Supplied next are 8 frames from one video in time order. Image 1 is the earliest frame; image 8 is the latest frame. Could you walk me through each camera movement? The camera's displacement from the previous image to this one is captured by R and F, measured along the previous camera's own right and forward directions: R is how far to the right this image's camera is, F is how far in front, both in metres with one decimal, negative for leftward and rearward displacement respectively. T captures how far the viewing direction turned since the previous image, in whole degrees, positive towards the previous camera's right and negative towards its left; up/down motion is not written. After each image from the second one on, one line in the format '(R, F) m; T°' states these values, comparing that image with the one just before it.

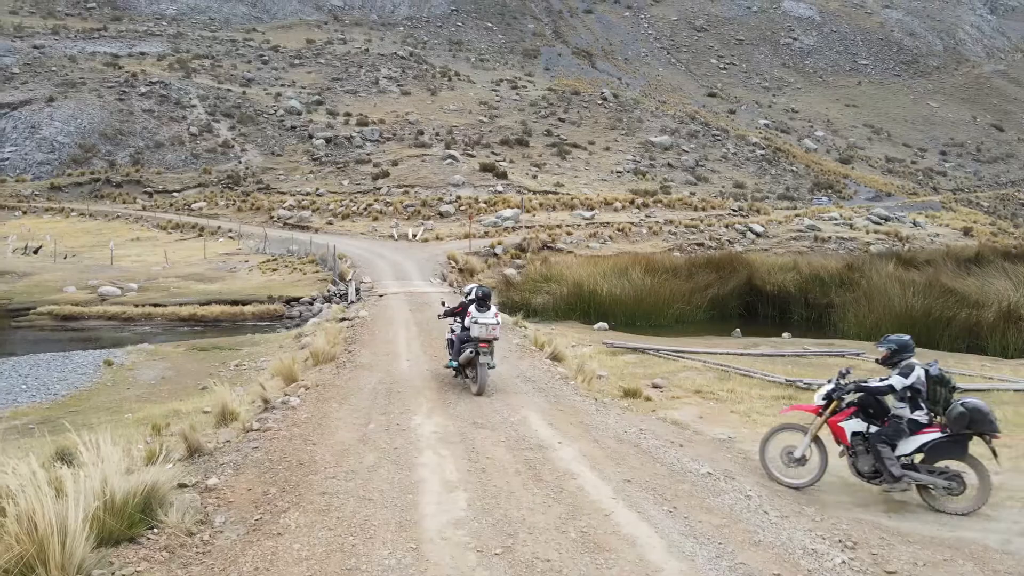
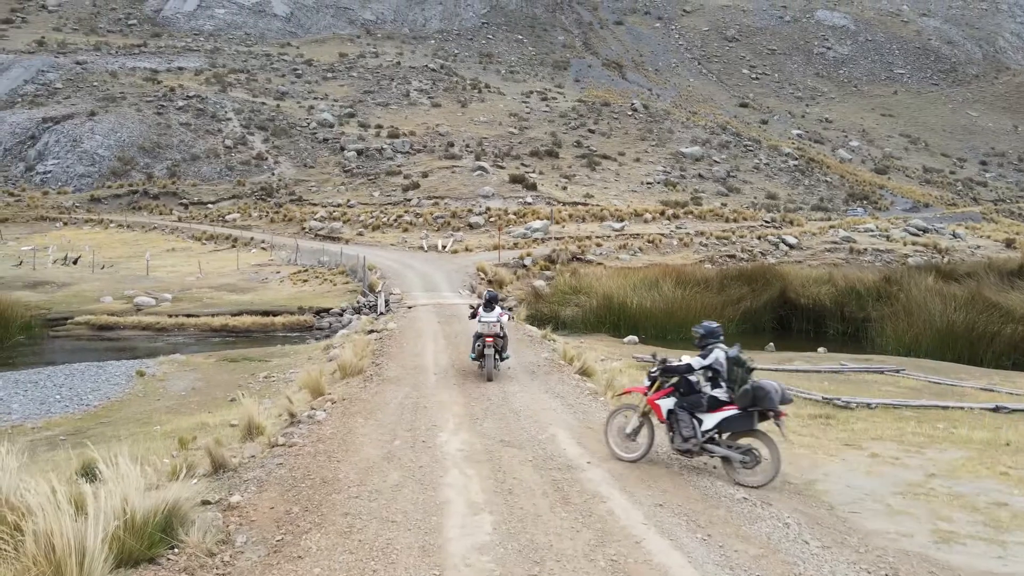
(0.0, +0.1) m; -2°
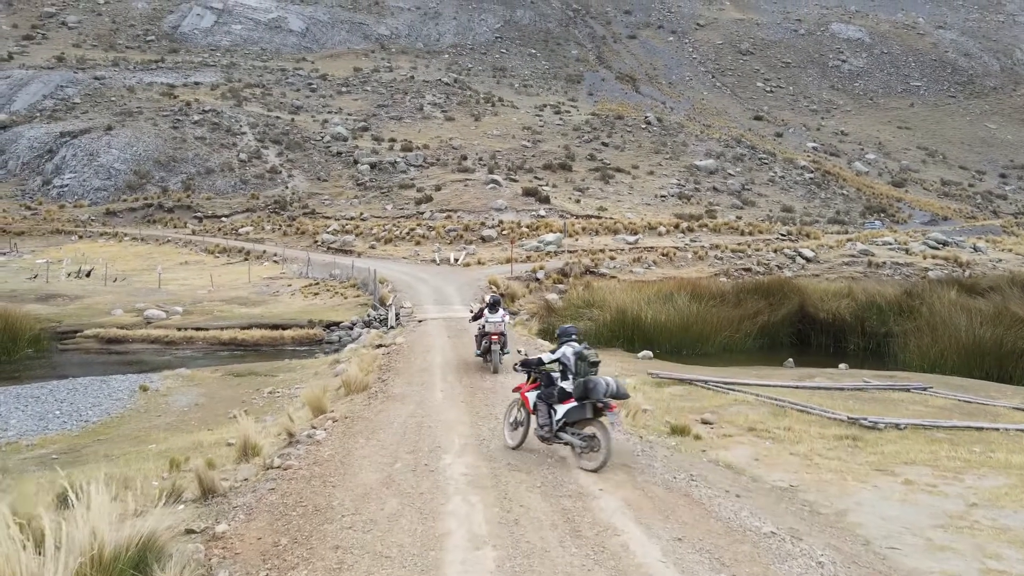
(0.0, +0.3) m; -1°
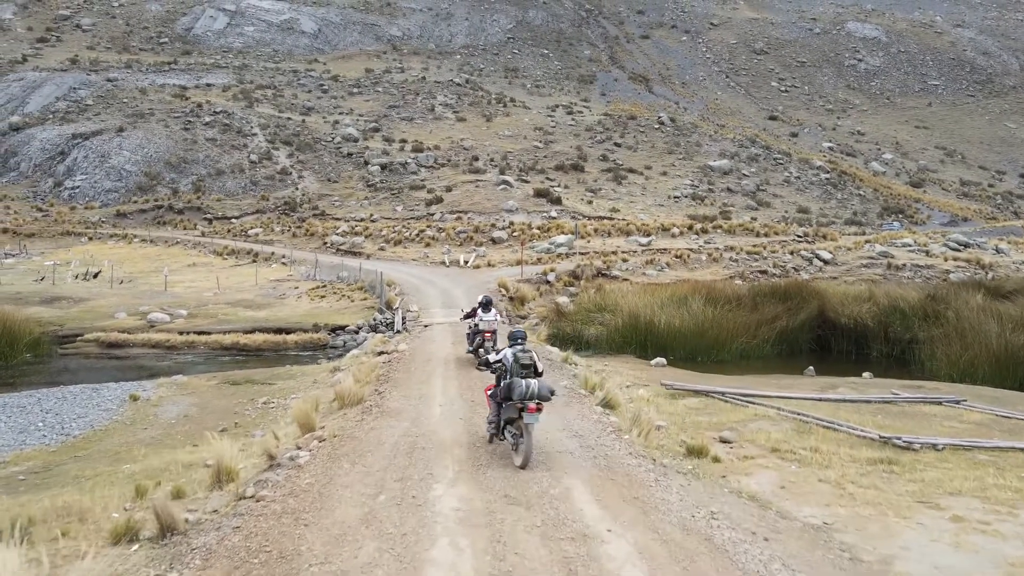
(+0.1, +0.5) m; -1°
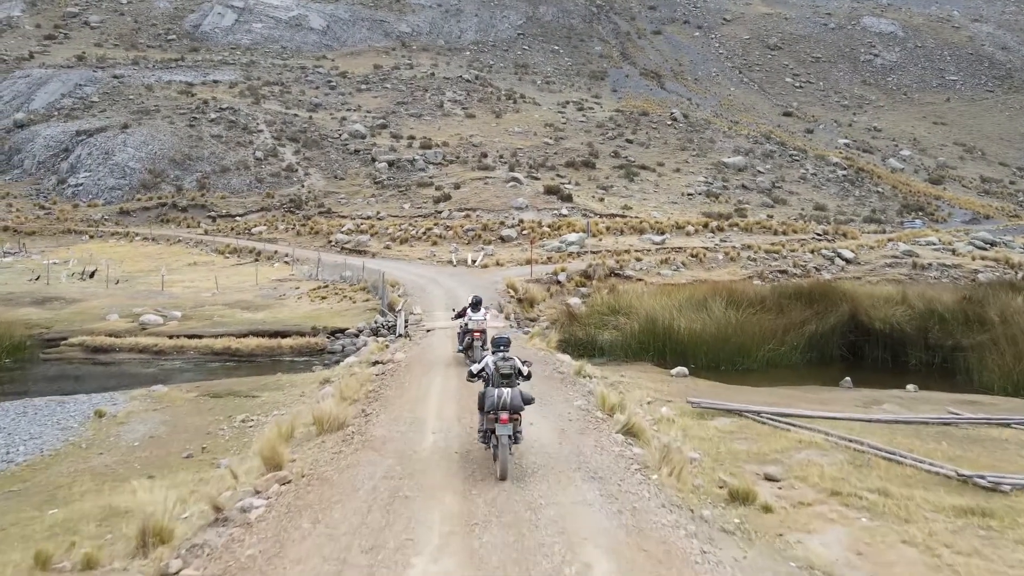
(0.0, +1.1) m; -1°
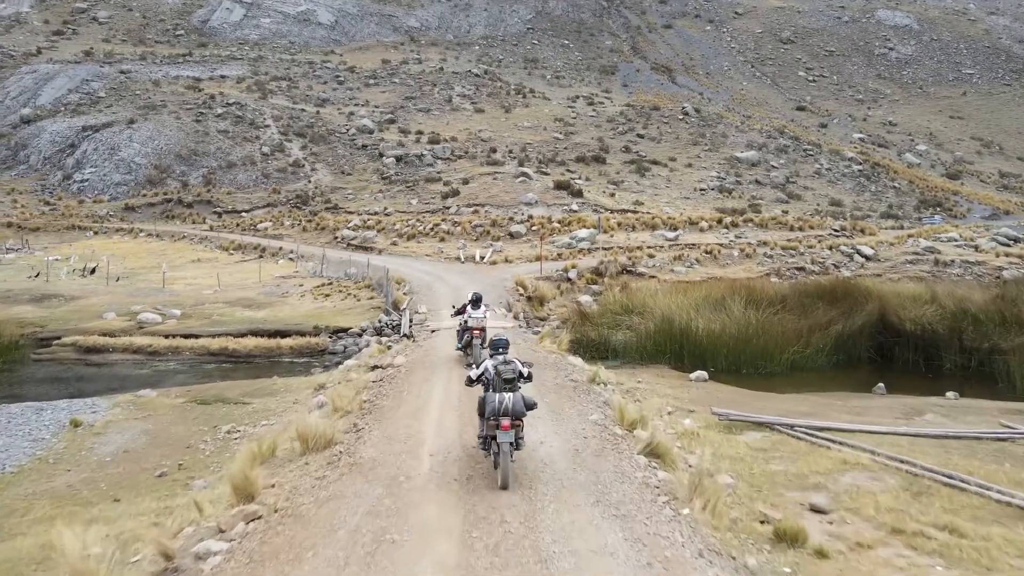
(0.0, +0.8) m; -1°
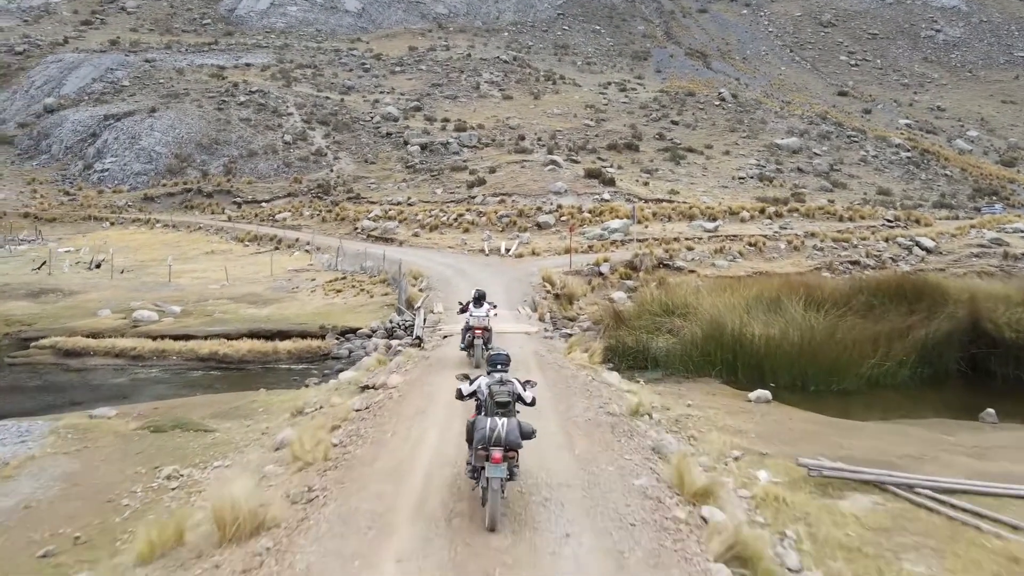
(+0.1, +1.9) m; -2°
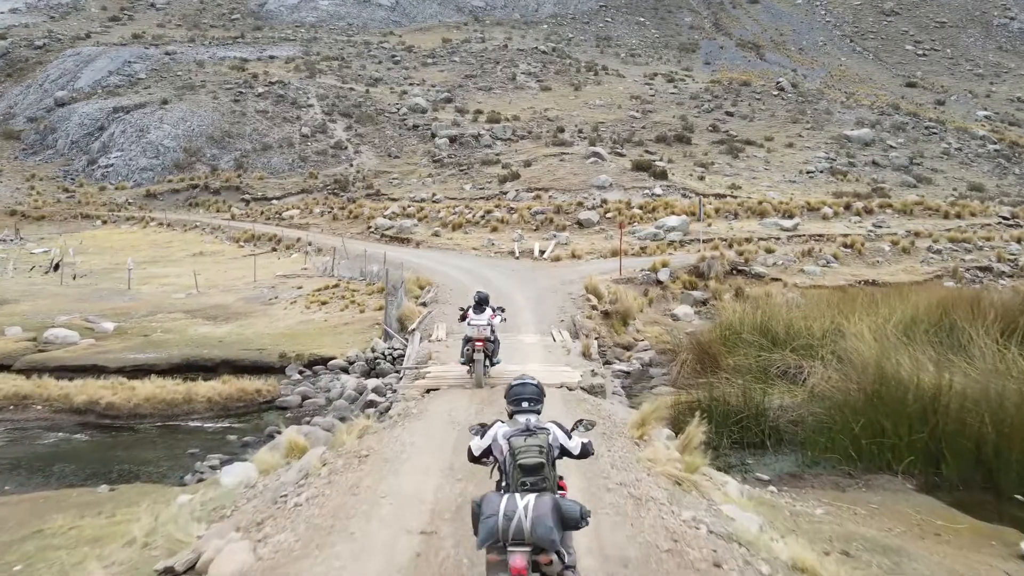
(+0.1, +5.0) m; -3°
